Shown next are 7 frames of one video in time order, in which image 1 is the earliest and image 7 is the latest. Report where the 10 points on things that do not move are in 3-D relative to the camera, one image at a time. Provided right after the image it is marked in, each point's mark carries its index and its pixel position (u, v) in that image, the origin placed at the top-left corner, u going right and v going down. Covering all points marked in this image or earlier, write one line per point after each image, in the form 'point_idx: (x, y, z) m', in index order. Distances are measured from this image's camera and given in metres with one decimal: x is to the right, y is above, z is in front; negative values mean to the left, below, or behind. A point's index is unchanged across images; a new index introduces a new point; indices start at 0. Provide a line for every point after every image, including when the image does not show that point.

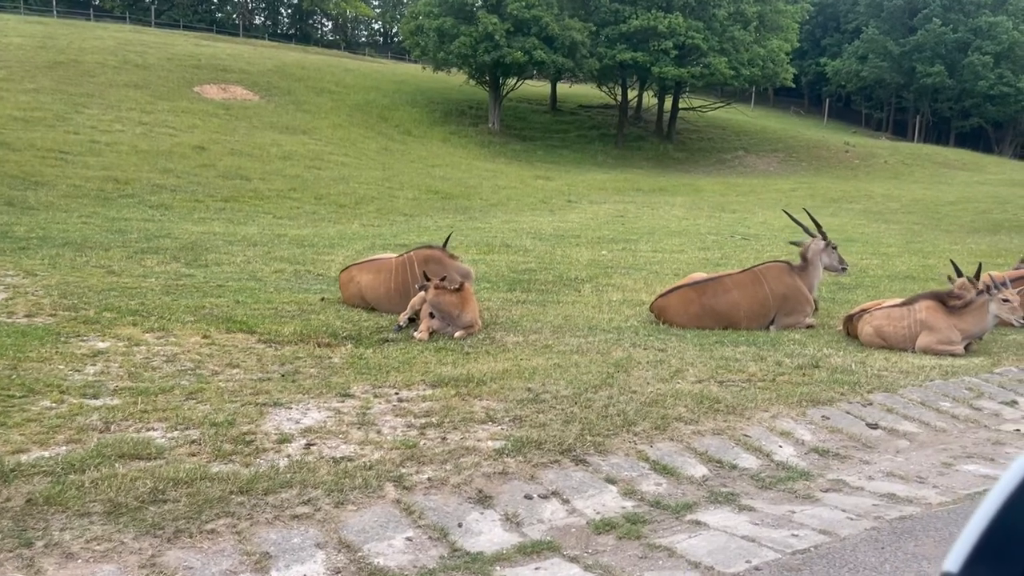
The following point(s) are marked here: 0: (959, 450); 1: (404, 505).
0: (+2.1, -0.8, +4.0) m
1: (-0.4, -0.7, +2.9) m
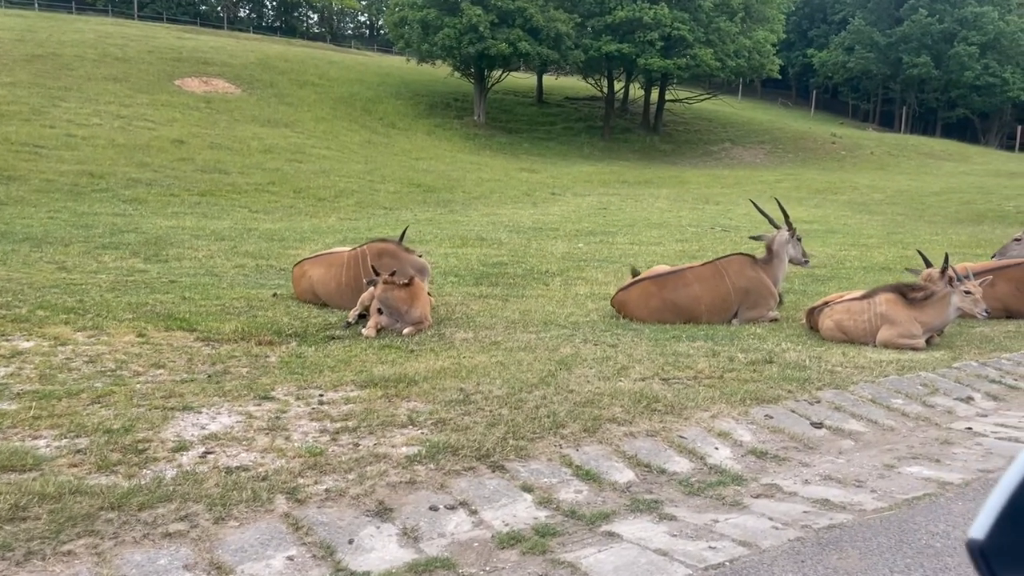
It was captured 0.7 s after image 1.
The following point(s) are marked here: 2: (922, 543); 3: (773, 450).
0: (+1.8, -0.7, +3.8) m
1: (-0.7, -0.7, +2.7) m
2: (+1.3, -0.8, +2.8) m
3: (+1.1, -0.7, +3.8) m
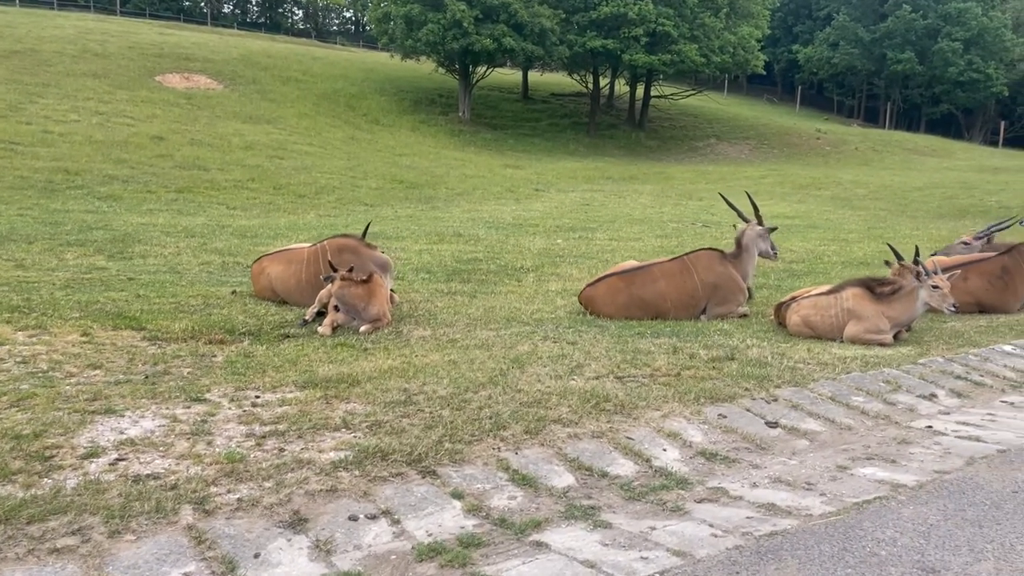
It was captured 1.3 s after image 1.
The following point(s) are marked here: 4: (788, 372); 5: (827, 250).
0: (+1.5, -0.7, +3.7) m
1: (-0.9, -0.7, +2.5) m
2: (+1.1, -0.8, +2.6) m
3: (+0.9, -0.7, +3.6) m
4: (+1.6, -0.5, +4.8) m
5: (+6.3, +0.8, +17.0) m
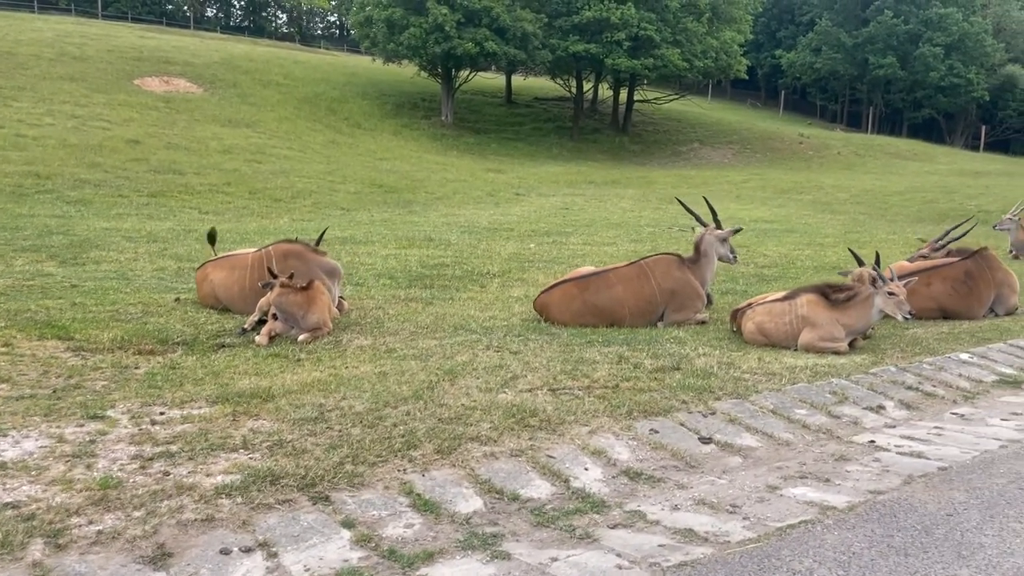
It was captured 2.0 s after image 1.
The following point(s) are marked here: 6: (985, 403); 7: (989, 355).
0: (+1.2, -0.7, +3.5) m
1: (-1.3, -0.8, +2.3) m
2: (+0.8, -0.8, +2.4) m
3: (+0.5, -0.7, +3.4) m
4: (+1.2, -0.5, +4.6) m
5: (+5.7, +0.7, +16.9) m
6: (+2.6, -0.6, +4.7) m
7: (+3.2, -0.5, +5.7) m
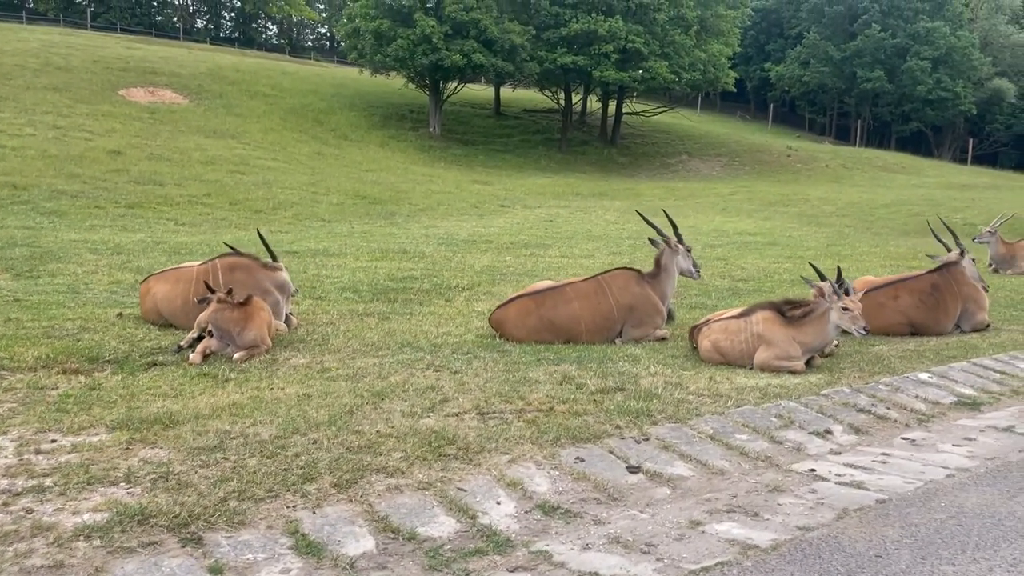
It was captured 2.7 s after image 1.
0: (+0.8, -0.8, +3.3) m
1: (-1.6, -0.8, +2.0) m
2: (+0.4, -0.9, +2.2) m
3: (+0.2, -0.8, +3.2) m
4: (+0.8, -0.6, +4.4) m
5: (+5.2, +0.4, +16.7) m
6: (+2.2, -0.7, +4.5) m
7: (+2.8, -0.6, +5.5) m
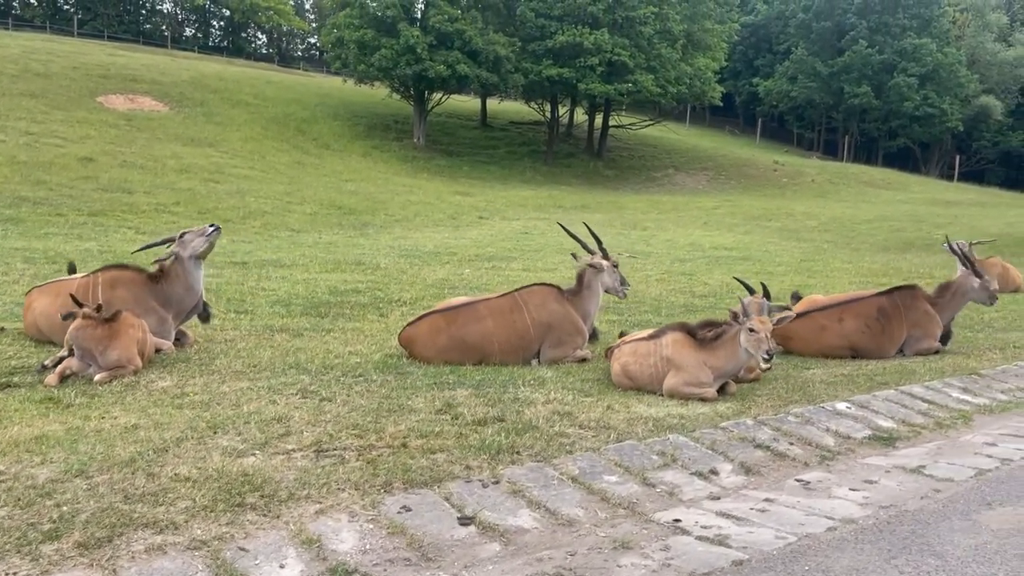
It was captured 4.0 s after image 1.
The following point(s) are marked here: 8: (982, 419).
0: (+0.2, -0.9, +2.8) m
1: (-2.2, -0.9, +1.6) m
2: (-0.2, -1.0, +1.7) m
3: (-0.5, -0.9, +2.7) m
4: (+0.2, -0.7, +4.0) m
5: (+4.4, +0.1, +16.3) m
6: (+1.5, -0.8, +4.0) m
7: (+2.1, -0.7, +5.1) m
8: (+2.8, -0.8, +5.1) m
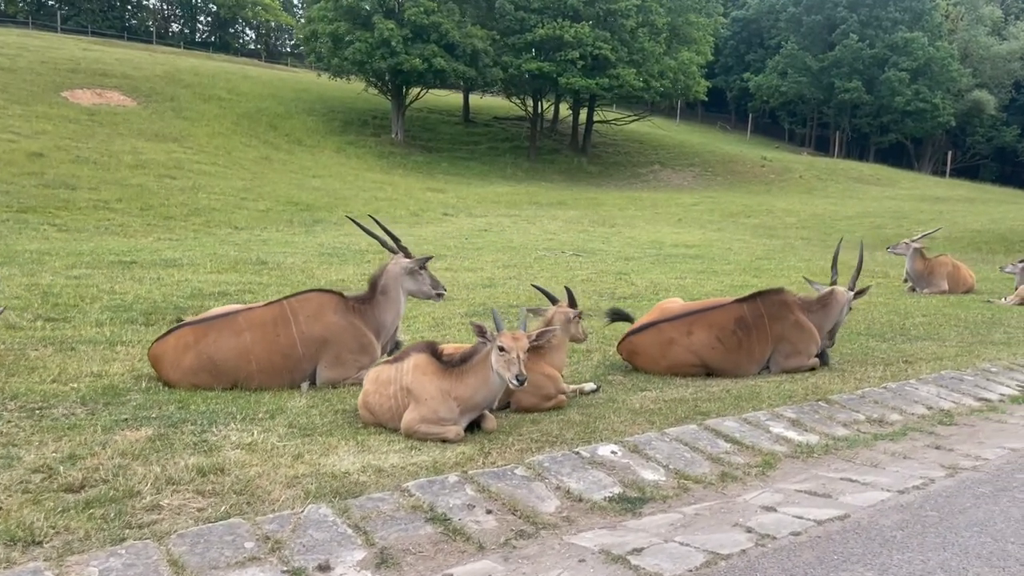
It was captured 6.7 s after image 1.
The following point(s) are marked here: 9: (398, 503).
0: (-1.3, -1.0, +1.7) m
1: (-3.7, -0.9, +0.5) m
2: (-1.7, -1.0, +0.6) m
3: (-1.9, -0.9, +1.6) m
4: (-1.3, -0.8, +2.9) m
5: (+2.9, +0.1, +15.2) m
6: (+0.1, -0.9, +2.9) m
7: (+0.6, -0.7, +4.0) m
8: (+1.3, -0.8, +4.0) m
9: (-0.4, -0.8, +3.2) m
